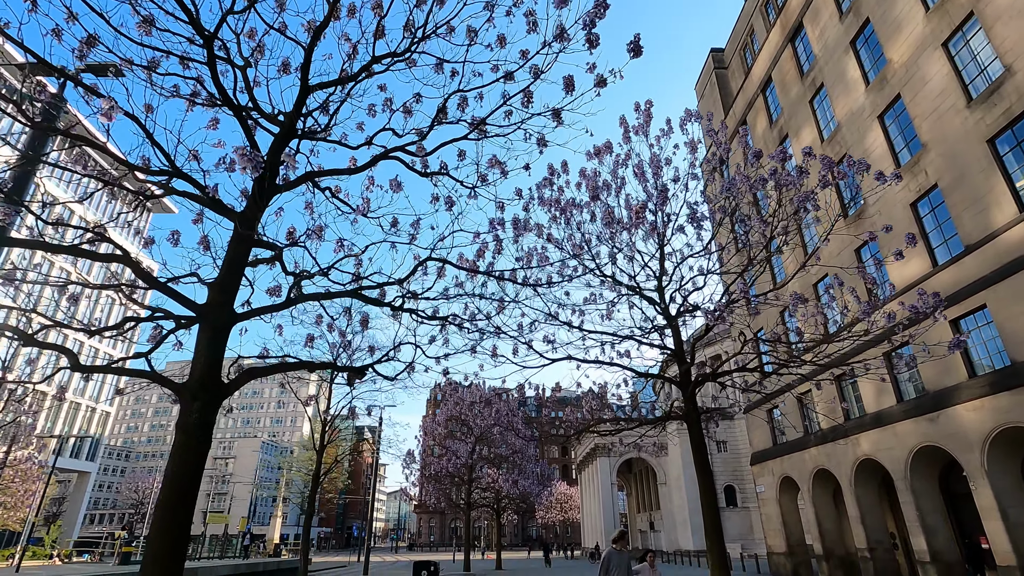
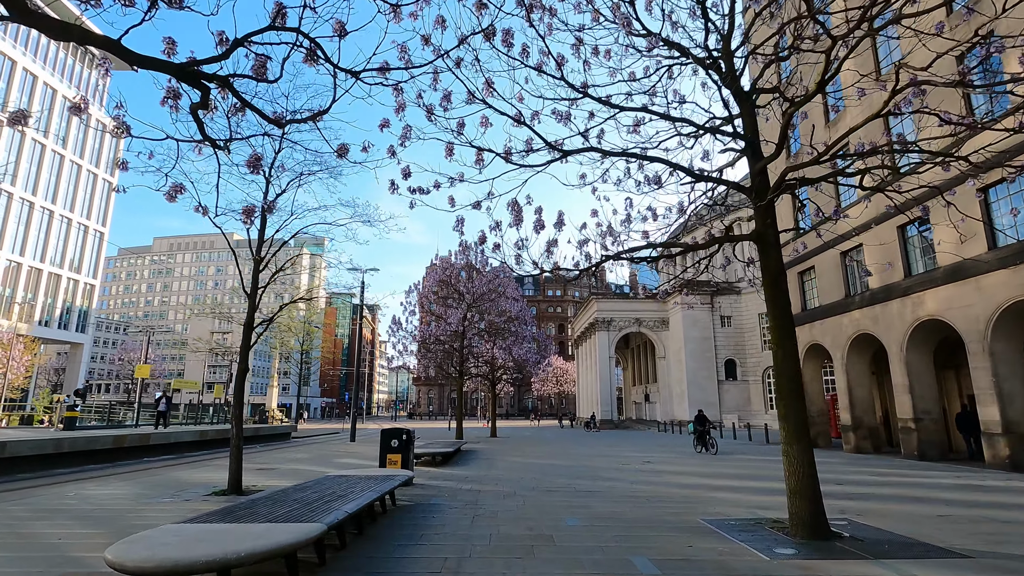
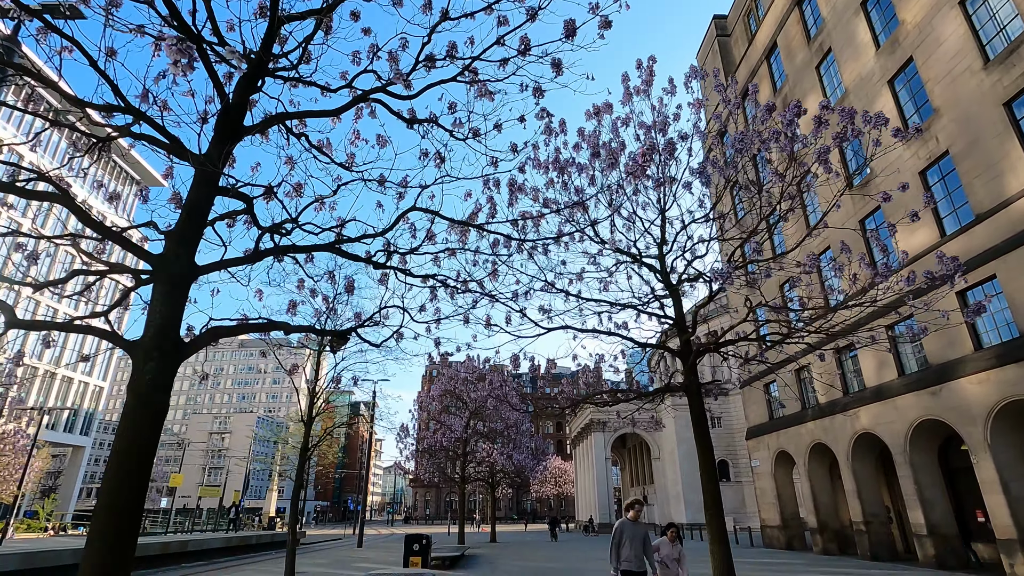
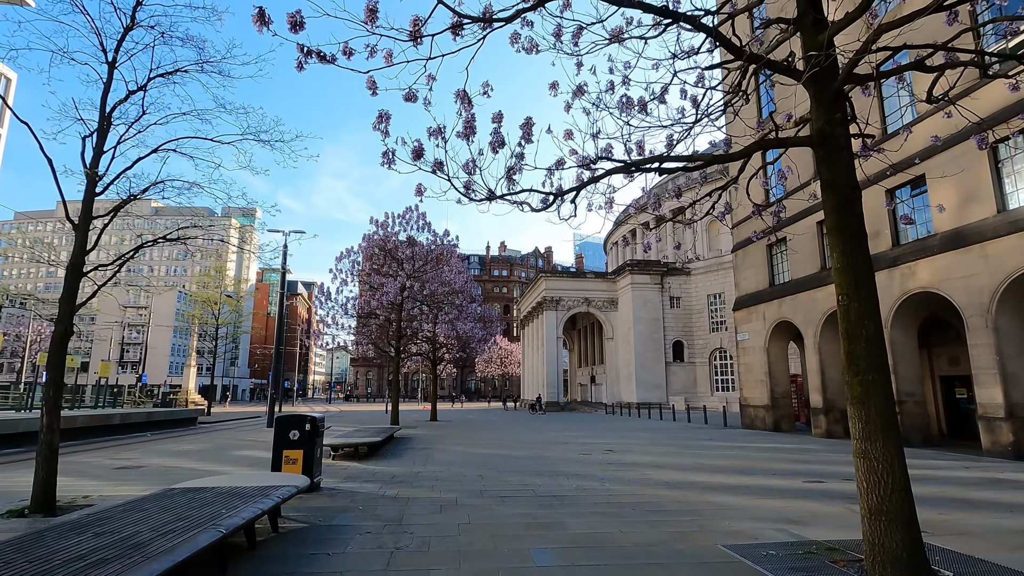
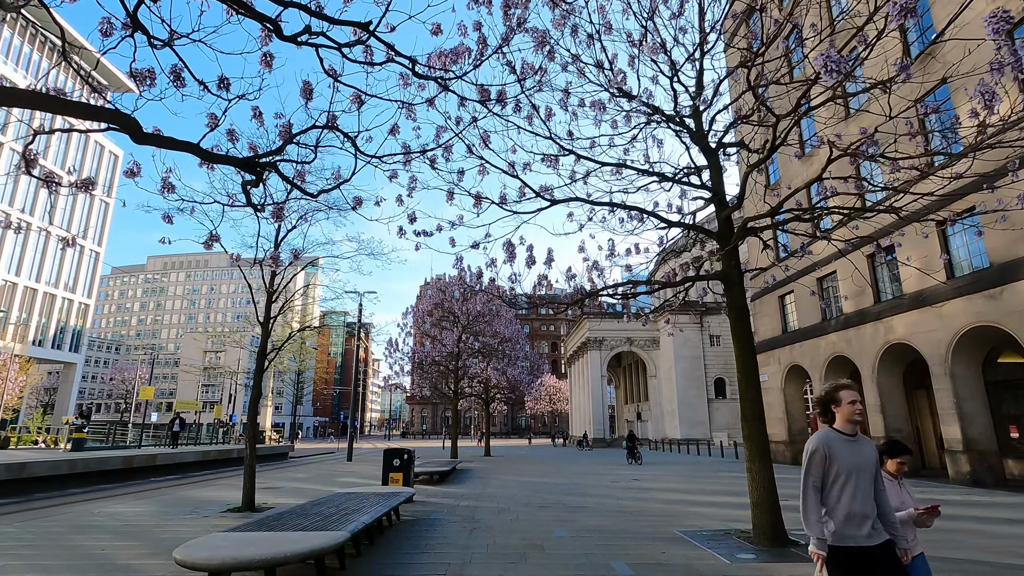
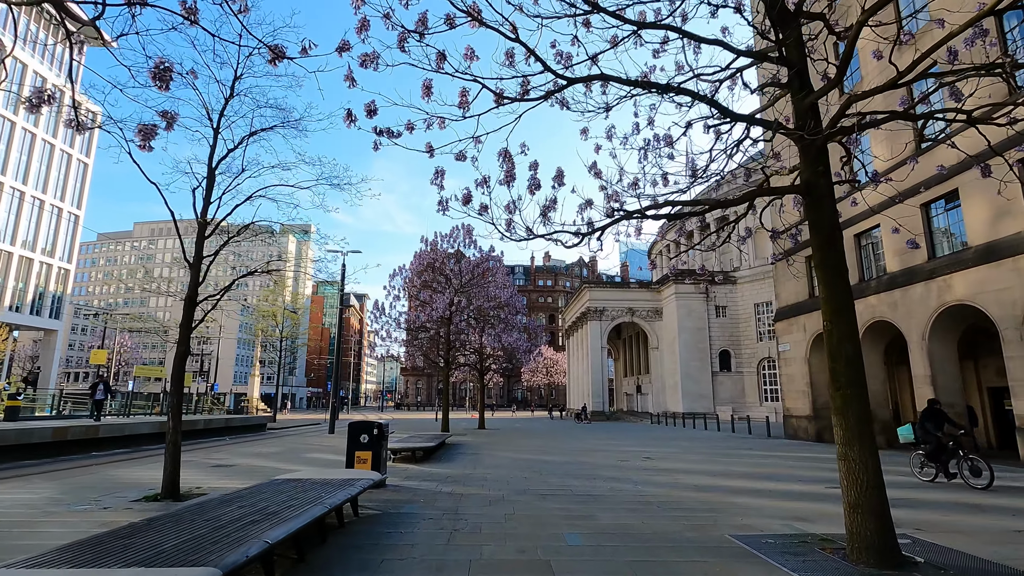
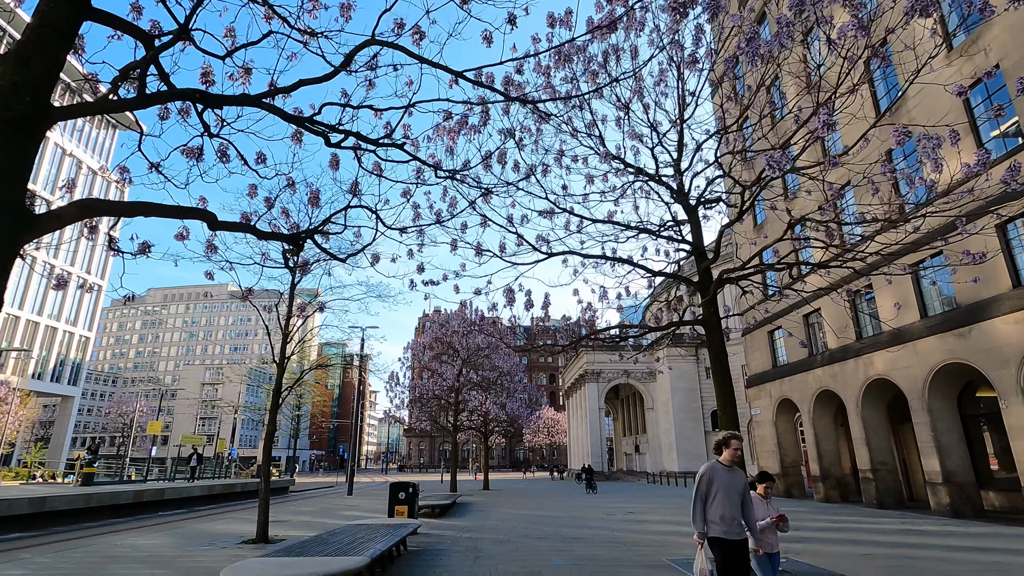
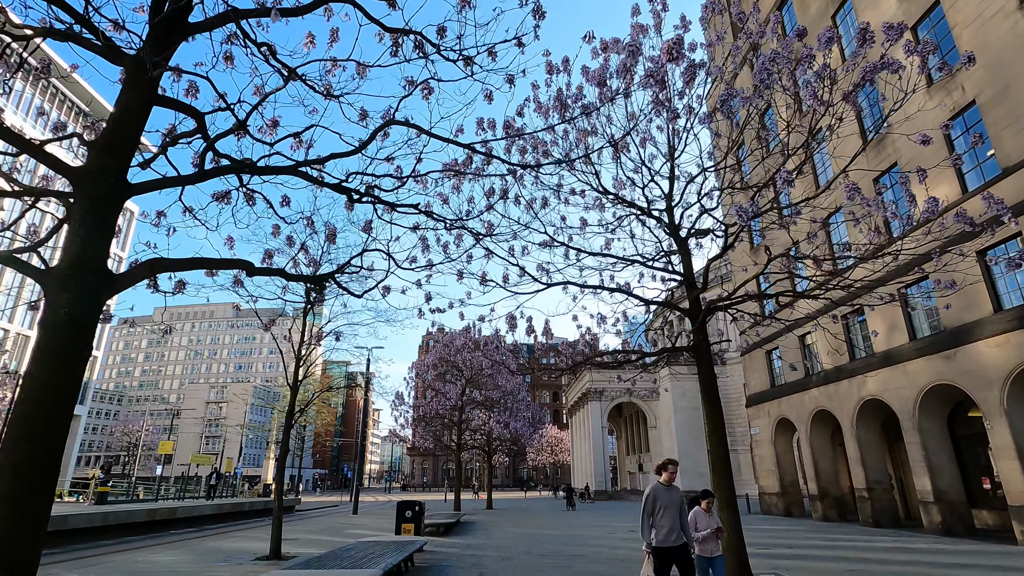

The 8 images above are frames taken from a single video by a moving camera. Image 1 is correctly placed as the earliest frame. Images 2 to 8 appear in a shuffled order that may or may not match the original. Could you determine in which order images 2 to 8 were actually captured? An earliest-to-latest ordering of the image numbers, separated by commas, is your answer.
3, 8, 7, 5, 2, 6, 4
